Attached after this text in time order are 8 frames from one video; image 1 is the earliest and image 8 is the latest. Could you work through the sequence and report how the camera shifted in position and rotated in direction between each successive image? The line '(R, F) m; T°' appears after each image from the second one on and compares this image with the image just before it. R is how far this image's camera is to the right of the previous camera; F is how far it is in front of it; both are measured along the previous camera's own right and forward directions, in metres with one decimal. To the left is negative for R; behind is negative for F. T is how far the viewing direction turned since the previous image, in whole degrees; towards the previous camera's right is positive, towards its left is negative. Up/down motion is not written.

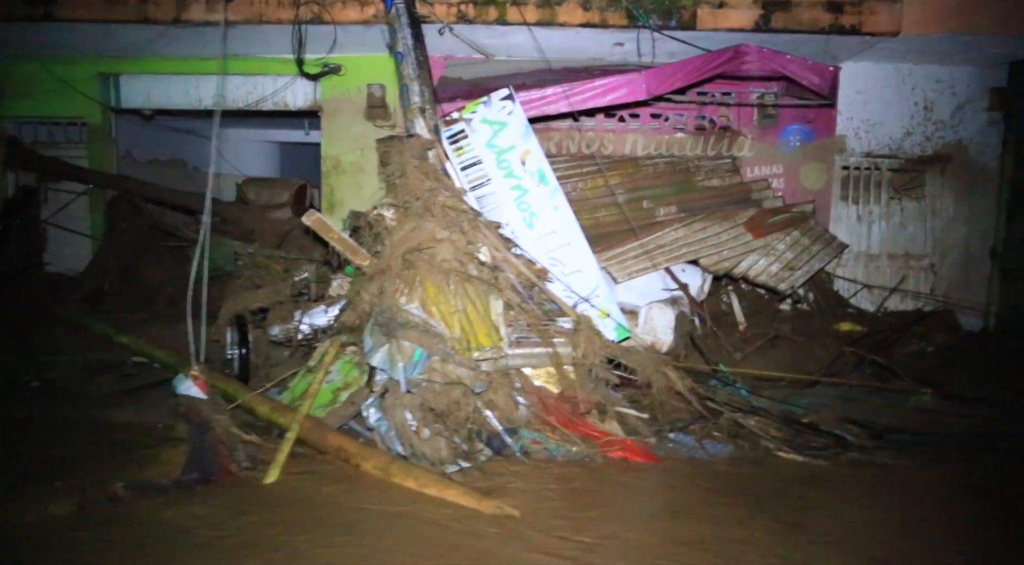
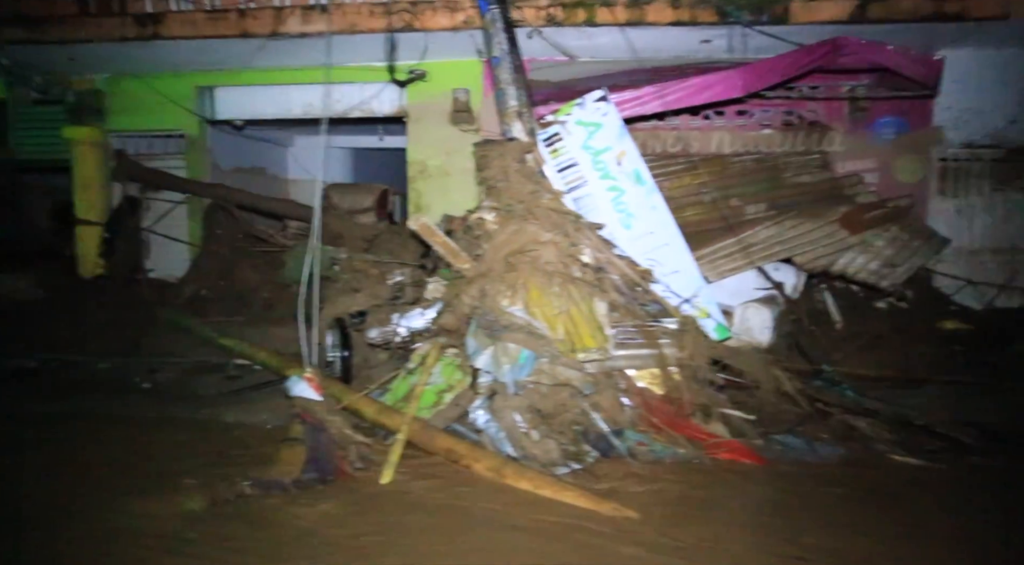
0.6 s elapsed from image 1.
(-0.5, 0.0) m; -4°
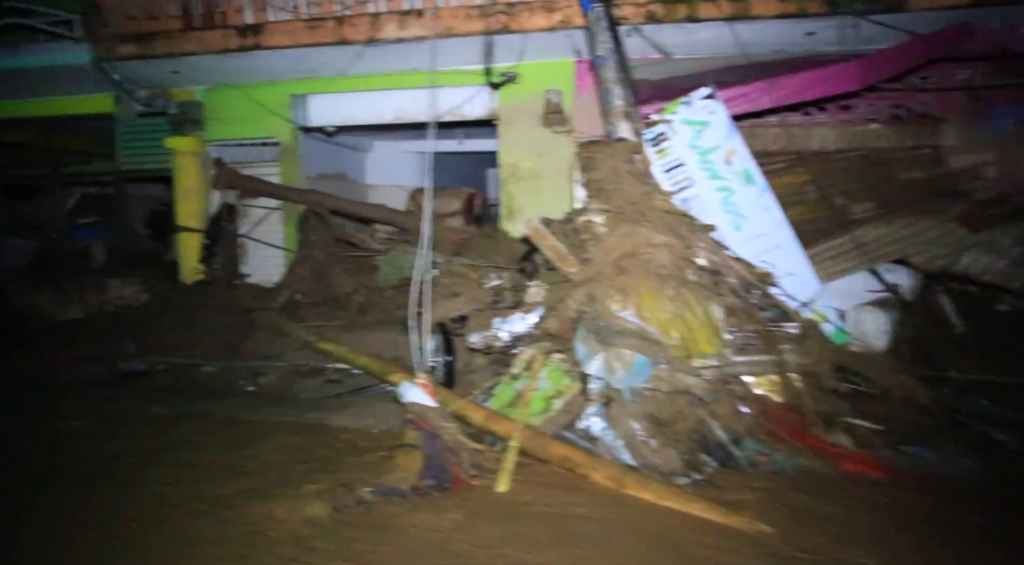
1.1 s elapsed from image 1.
(-0.5, +0.1) m; -4°
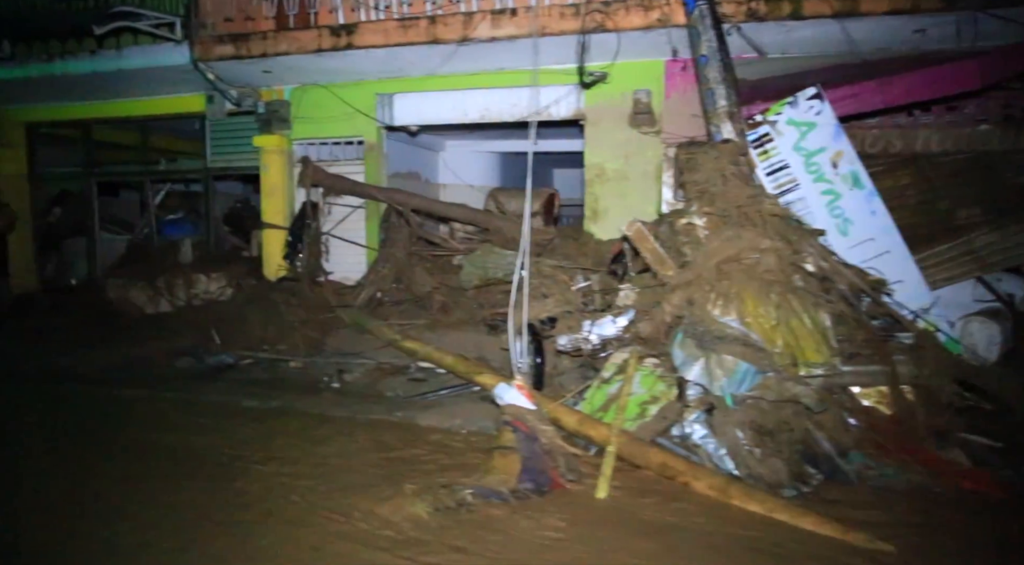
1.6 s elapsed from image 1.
(-0.4, 0.0) m; -4°
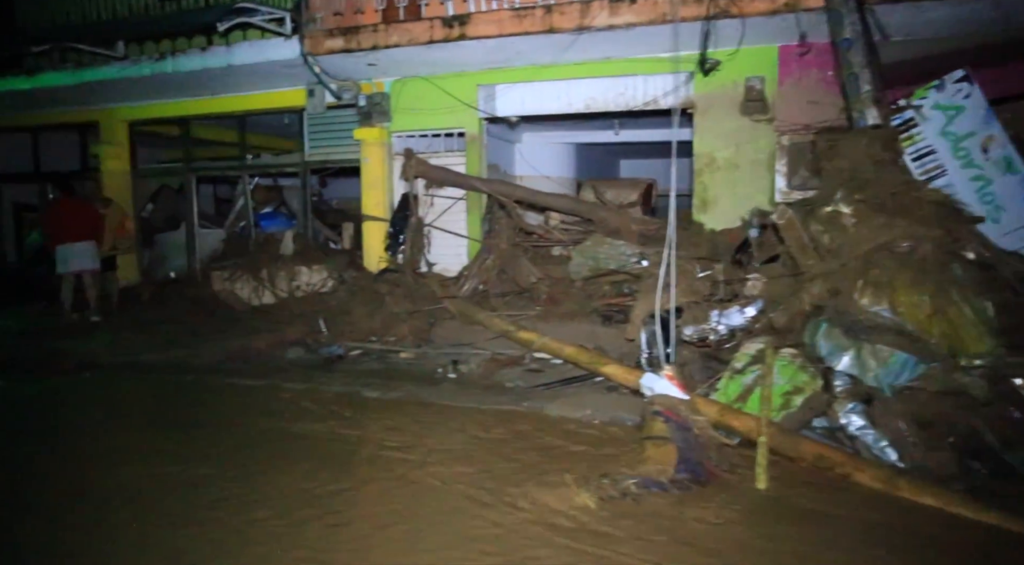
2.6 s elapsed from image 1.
(-0.9, 0.0) m; -2°
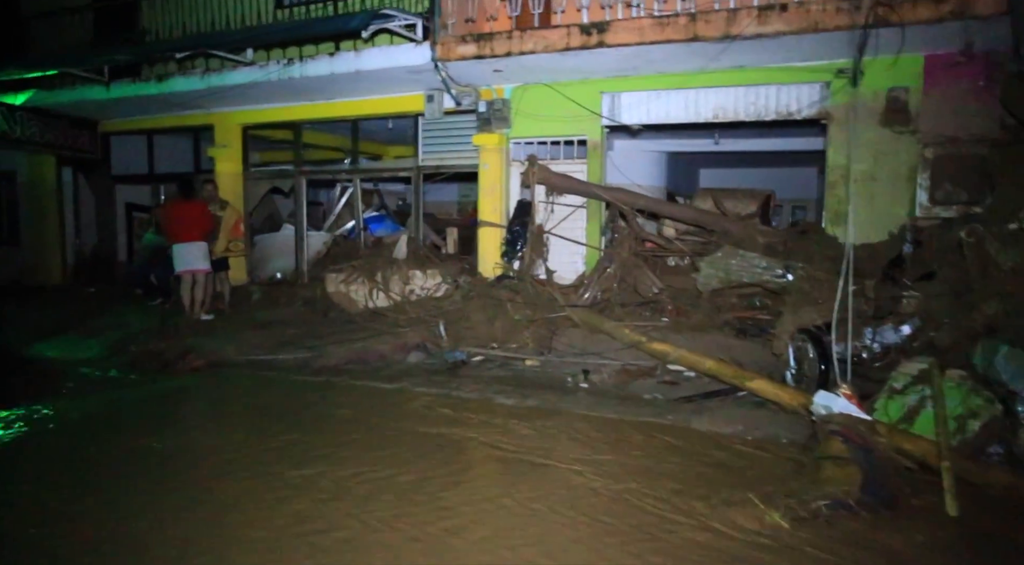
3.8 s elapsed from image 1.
(-1.0, 0.0) m; -3°
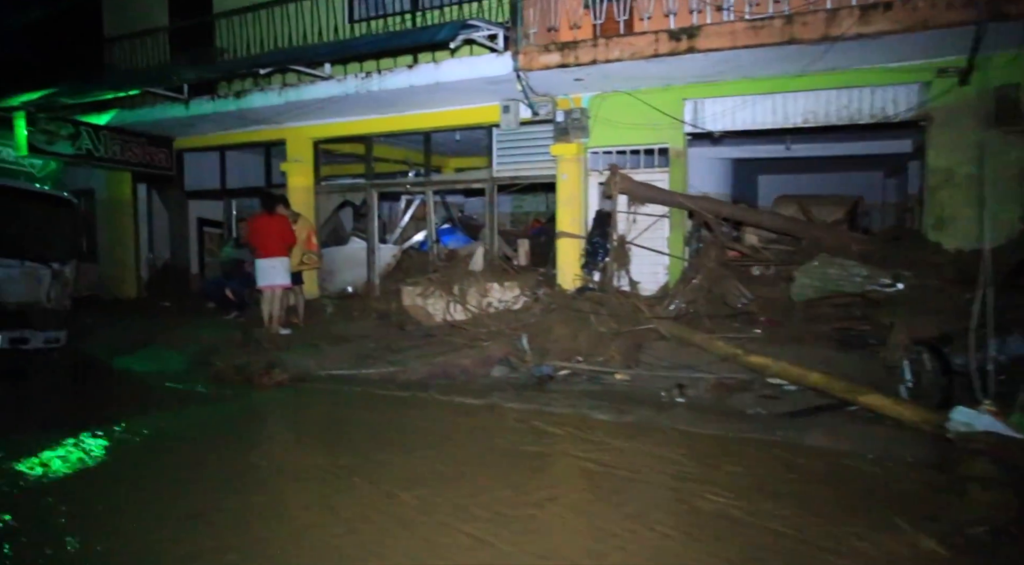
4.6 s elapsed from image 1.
(-0.6, +0.1) m; -3°
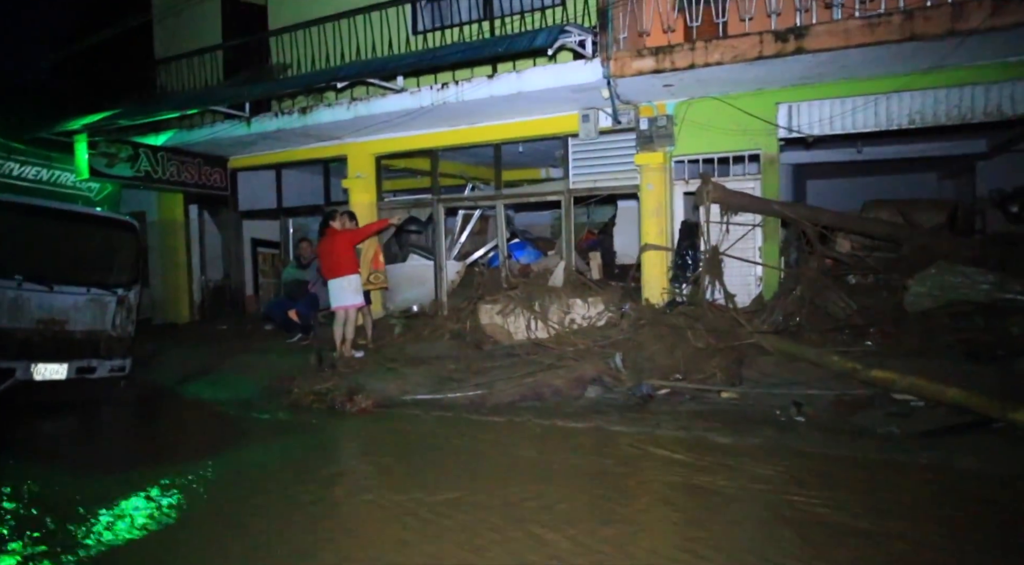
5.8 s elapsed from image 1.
(-0.9, +0.3) m; 0°
